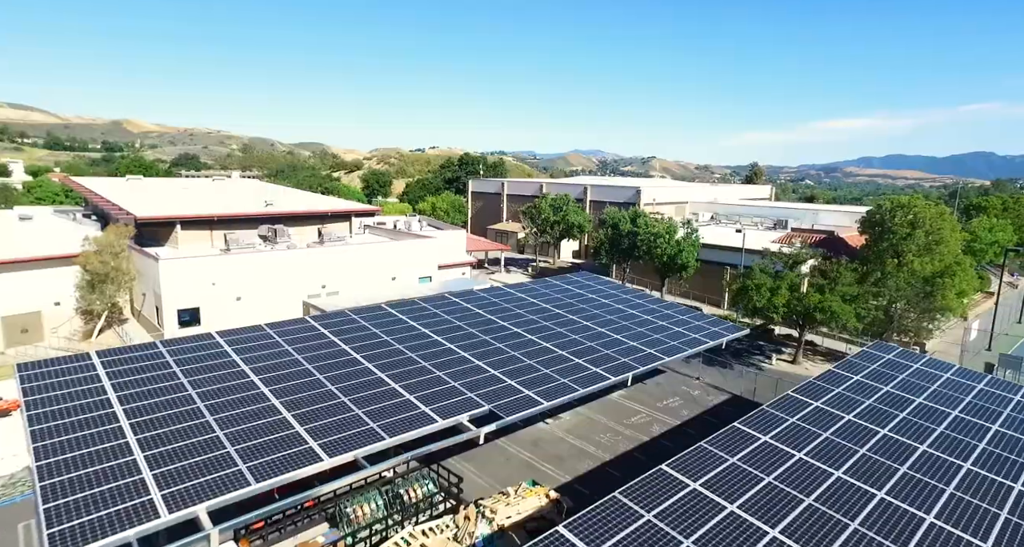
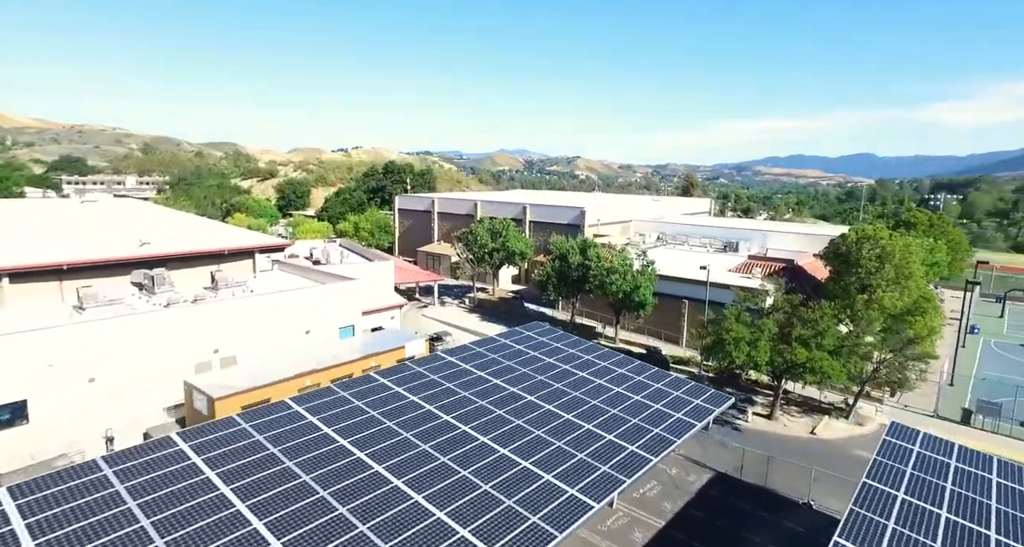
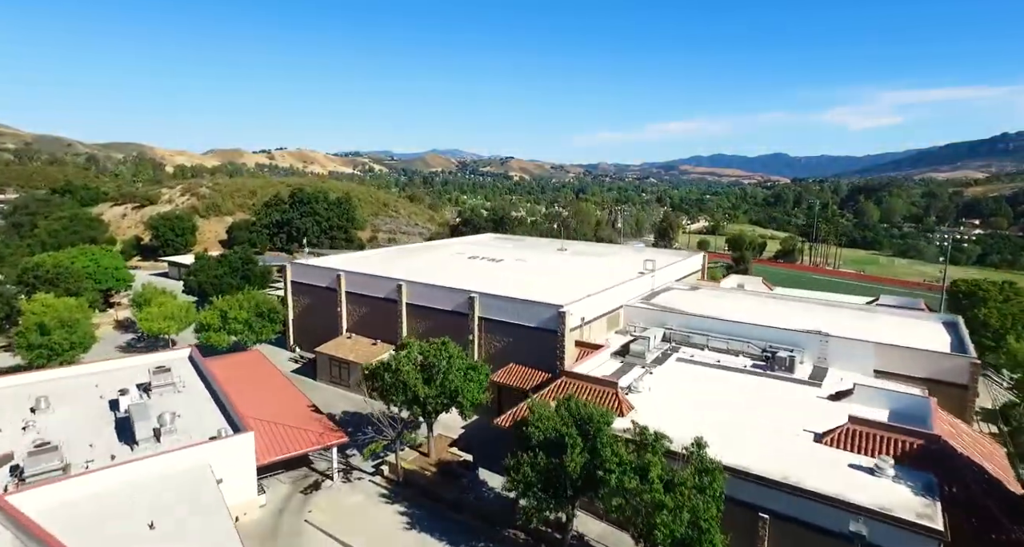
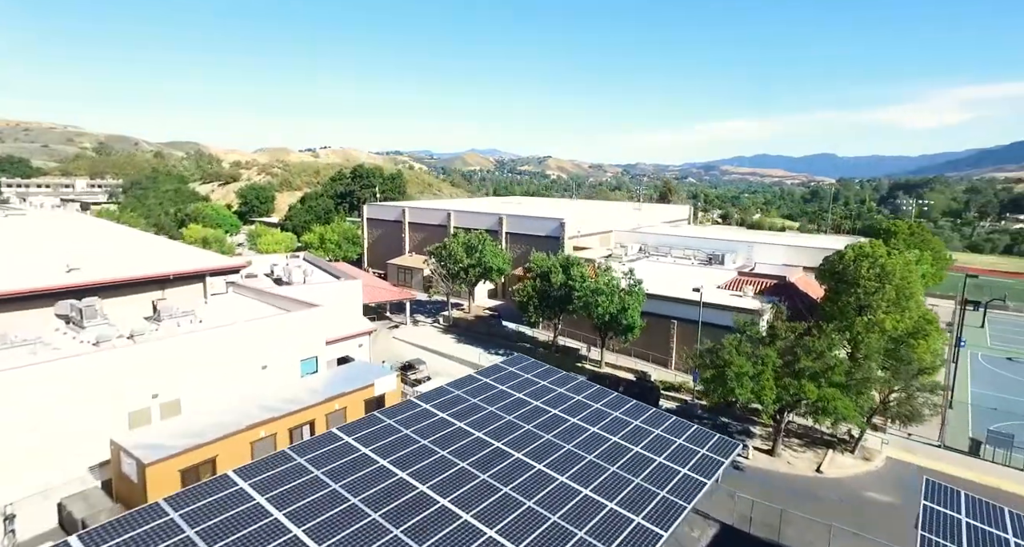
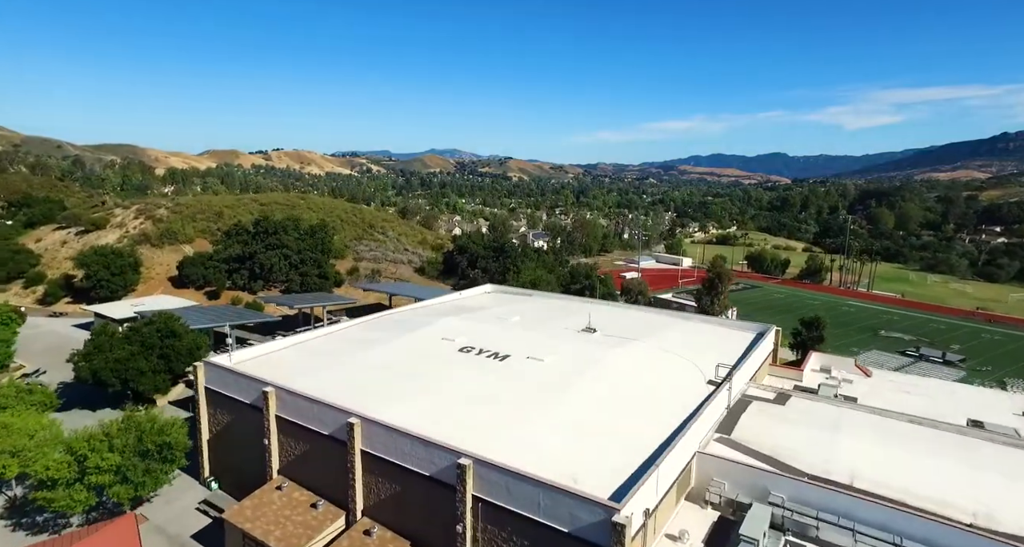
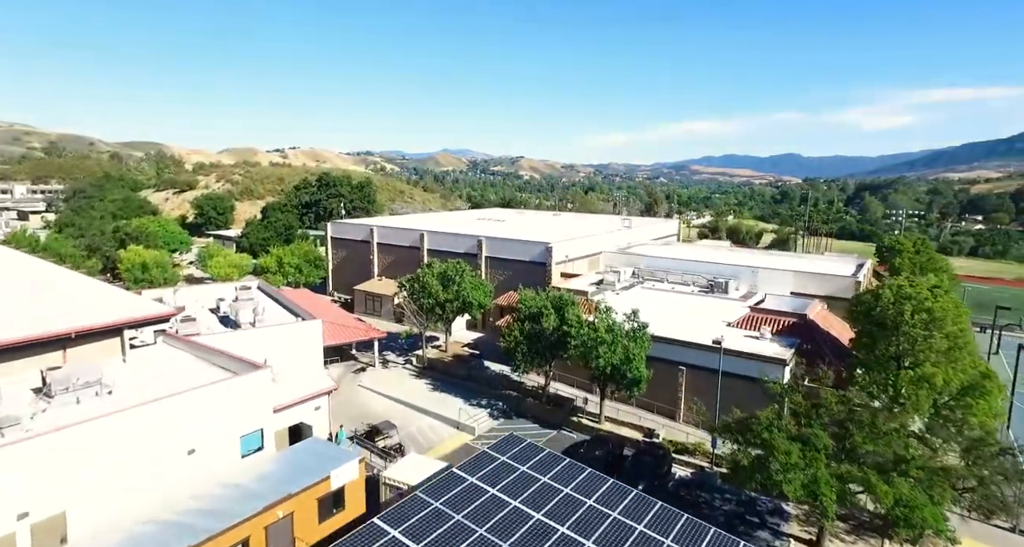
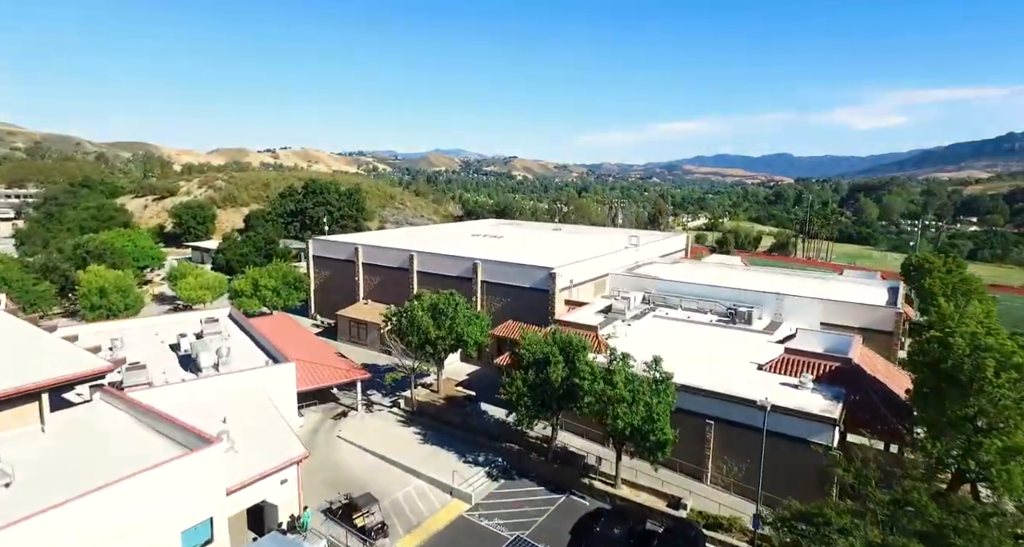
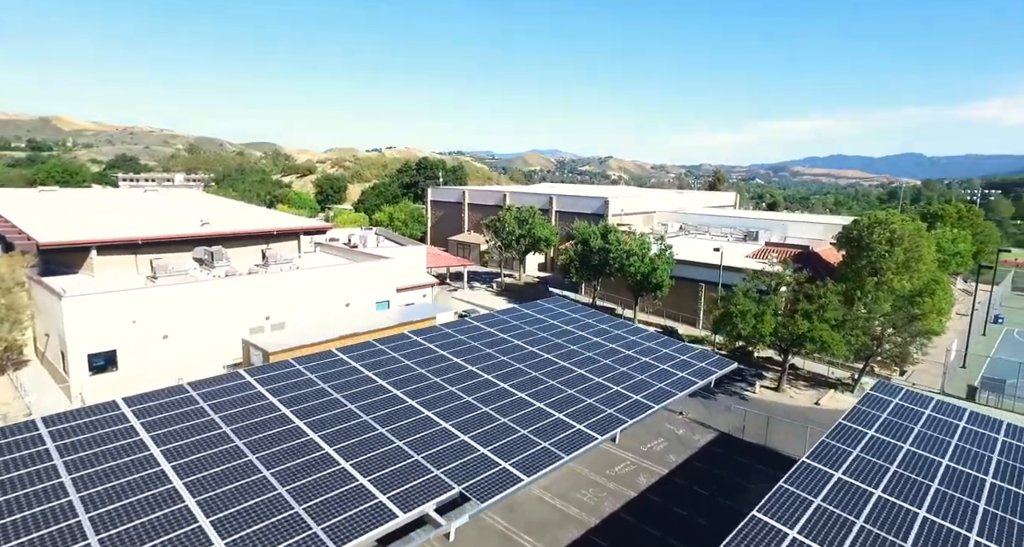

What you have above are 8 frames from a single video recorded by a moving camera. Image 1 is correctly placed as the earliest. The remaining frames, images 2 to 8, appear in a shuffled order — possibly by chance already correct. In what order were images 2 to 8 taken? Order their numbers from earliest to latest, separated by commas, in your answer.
8, 2, 4, 6, 7, 3, 5
